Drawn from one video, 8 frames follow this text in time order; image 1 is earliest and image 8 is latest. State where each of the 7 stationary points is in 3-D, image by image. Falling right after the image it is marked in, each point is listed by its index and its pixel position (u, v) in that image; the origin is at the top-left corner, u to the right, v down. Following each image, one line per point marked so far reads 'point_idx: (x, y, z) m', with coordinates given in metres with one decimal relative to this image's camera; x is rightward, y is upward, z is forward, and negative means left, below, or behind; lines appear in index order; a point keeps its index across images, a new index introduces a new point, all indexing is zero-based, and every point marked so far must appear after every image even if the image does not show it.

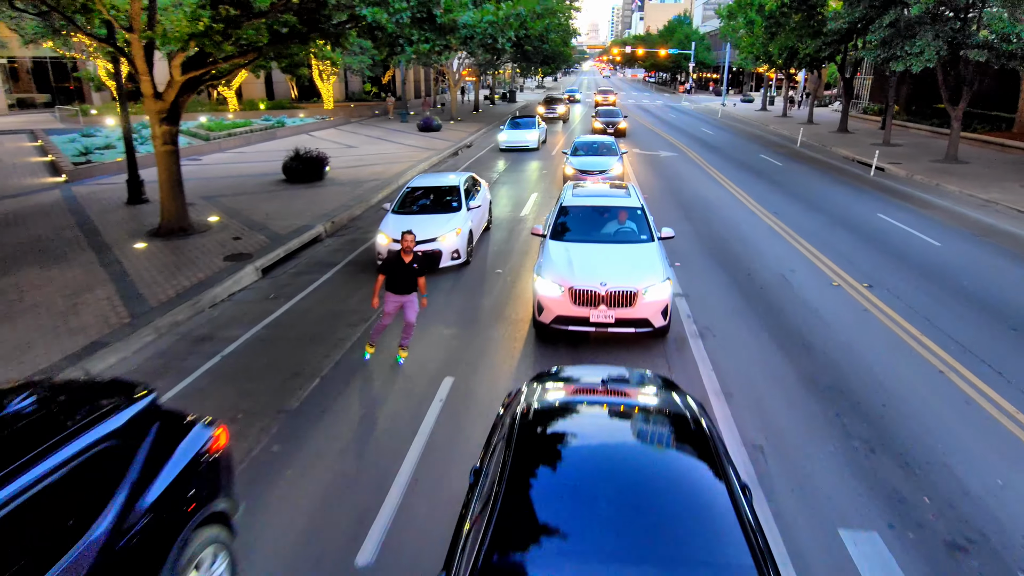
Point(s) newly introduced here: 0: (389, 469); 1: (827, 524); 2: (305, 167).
0: (-1.0, -1.5, +5.5) m
1: (+2.3, -1.7, +4.8) m
2: (-6.0, +3.5, +18.6) m
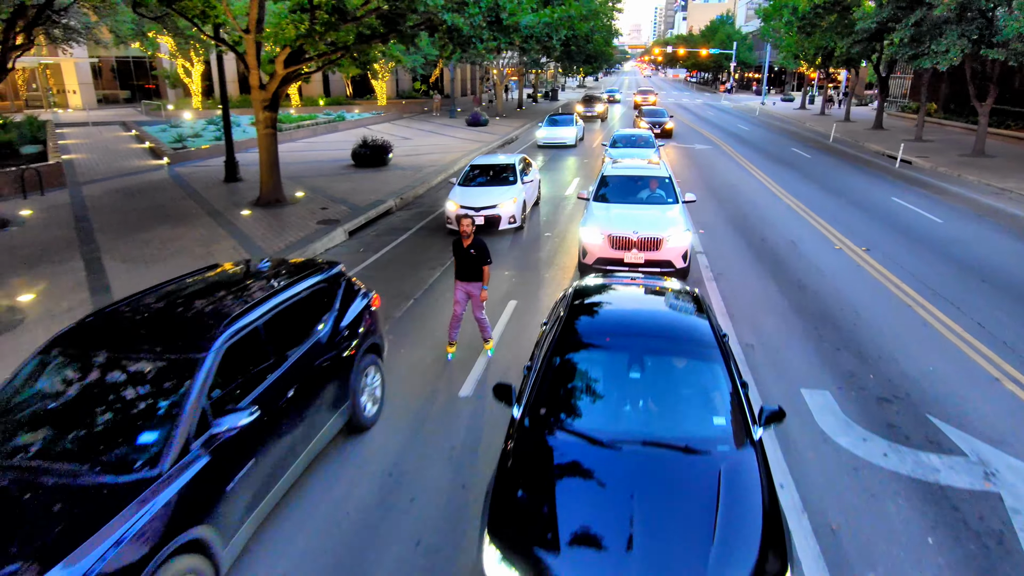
0: (-0.4, -0.7, +7.5) m
1: (+2.9, -1.0, +6.6) m
2: (-4.6, +4.4, +20.9) m
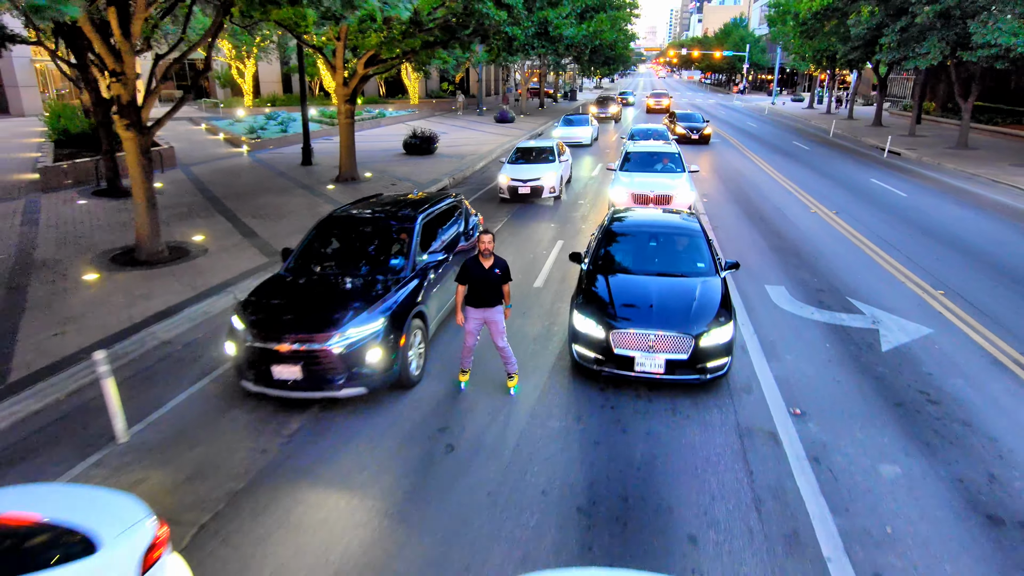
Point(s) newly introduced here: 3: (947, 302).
0: (+0.5, +0.3, +10.5) m
1: (+3.7, +0.1, +9.6) m
2: (-3.4, +5.4, +24.1) m
3: (+5.9, -0.2, +8.7) m
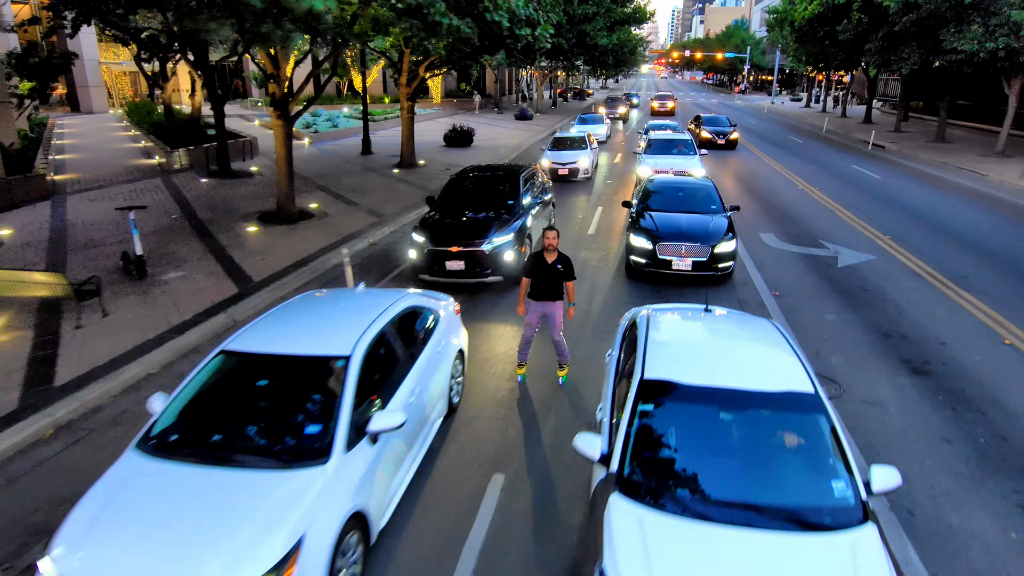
0: (+1.7, +1.4, +13.9) m
1: (+4.9, +1.1, +12.9) m
2: (-2.2, +6.5, +27.4) m
3: (+7.1, +0.8, +12.0) m
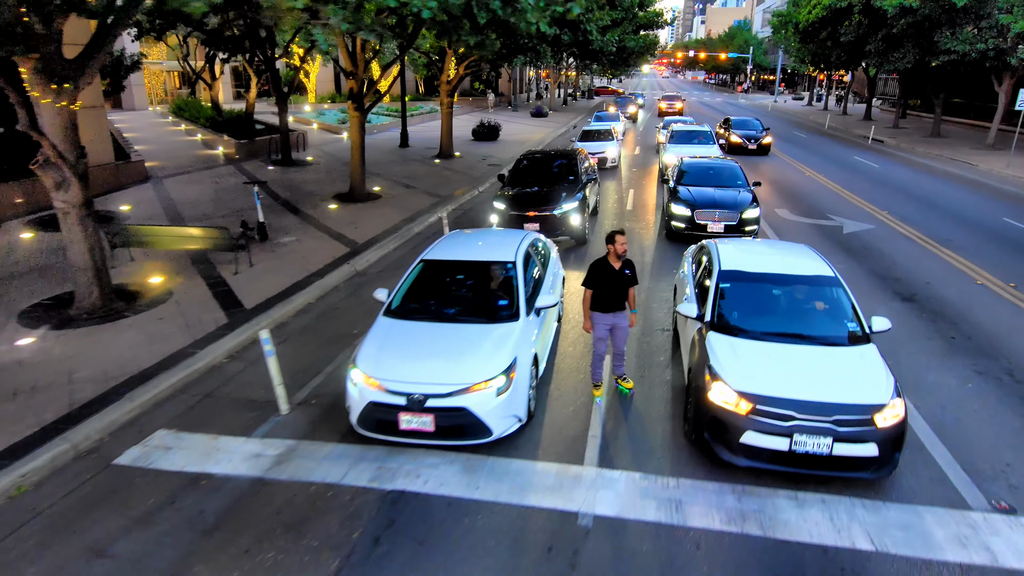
0: (+2.8, +2.1, +15.9) m
1: (+6.0, +1.8, +14.9) m
2: (-1.1, +7.2, +29.4) m
3: (+8.2, +1.6, +14.0) m
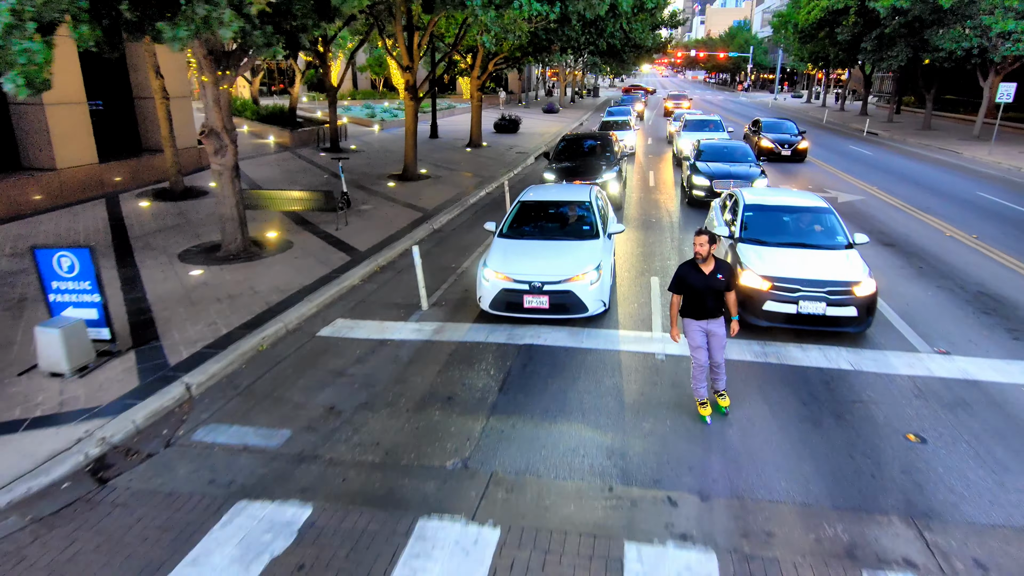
0: (+3.8, +3.0, +18.1) m
1: (+7.0, +2.8, +17.1) m
2: (-0.1, +8.1, +31.6) m
3: (+9.2, +2.5, +16.2) m
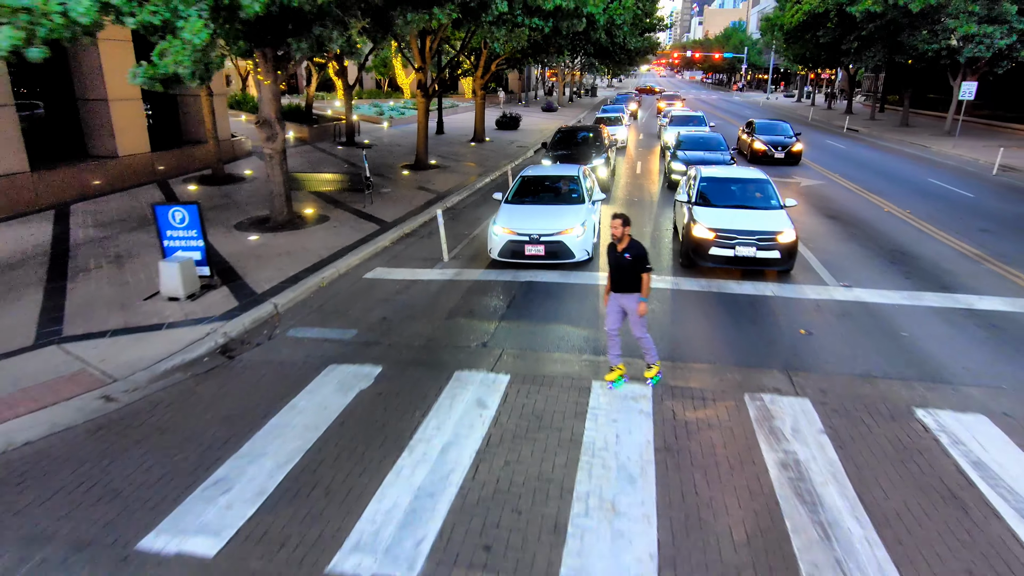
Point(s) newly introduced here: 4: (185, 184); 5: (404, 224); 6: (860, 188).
0: (+3.9, +3.7, +20.1) m
1: (+7.1, +3.5, +19.2) m
2: (0.0, +8.8, +33.7) m
3: (+9.3, +3.2, +18.3) m
4: (-8.6, +2.7, +16.9) m
5: (-2.1, +1.2, +12.6) m
6: (+9.3, +2.8, +17.4) m
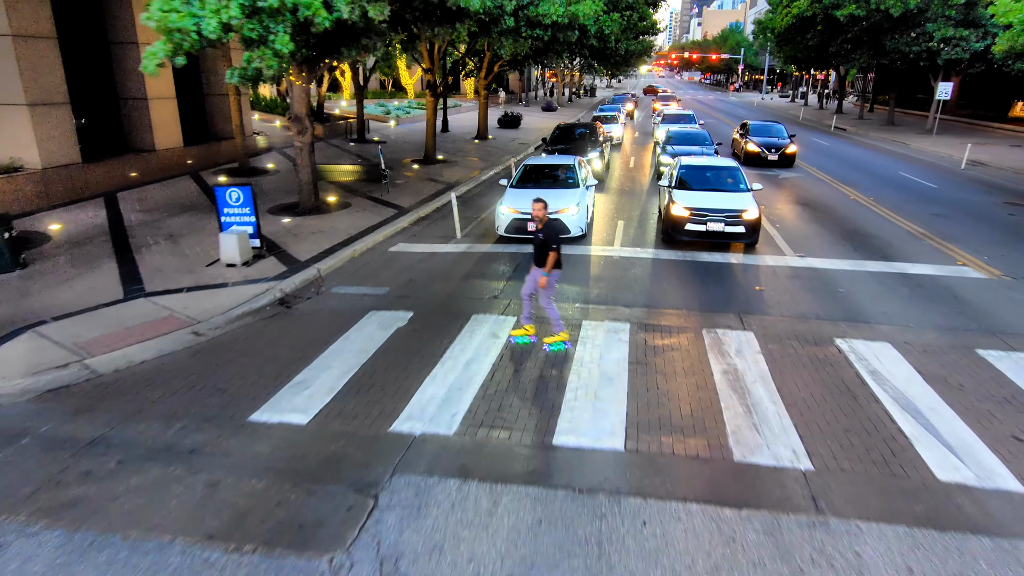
0: (+3.9, +4.2, +21.7) m
1: (+7.2, +3.9, +20.8) m
2: (0.0, +9.3, +35.2) m
3: (+9.4, +3.7, +19.9) m
4: (-8.6, +3.2, +18.5) m
5: (-2.0, +1.7, +14.1) m
6: (+9.4, +3.3, +19.0) m
